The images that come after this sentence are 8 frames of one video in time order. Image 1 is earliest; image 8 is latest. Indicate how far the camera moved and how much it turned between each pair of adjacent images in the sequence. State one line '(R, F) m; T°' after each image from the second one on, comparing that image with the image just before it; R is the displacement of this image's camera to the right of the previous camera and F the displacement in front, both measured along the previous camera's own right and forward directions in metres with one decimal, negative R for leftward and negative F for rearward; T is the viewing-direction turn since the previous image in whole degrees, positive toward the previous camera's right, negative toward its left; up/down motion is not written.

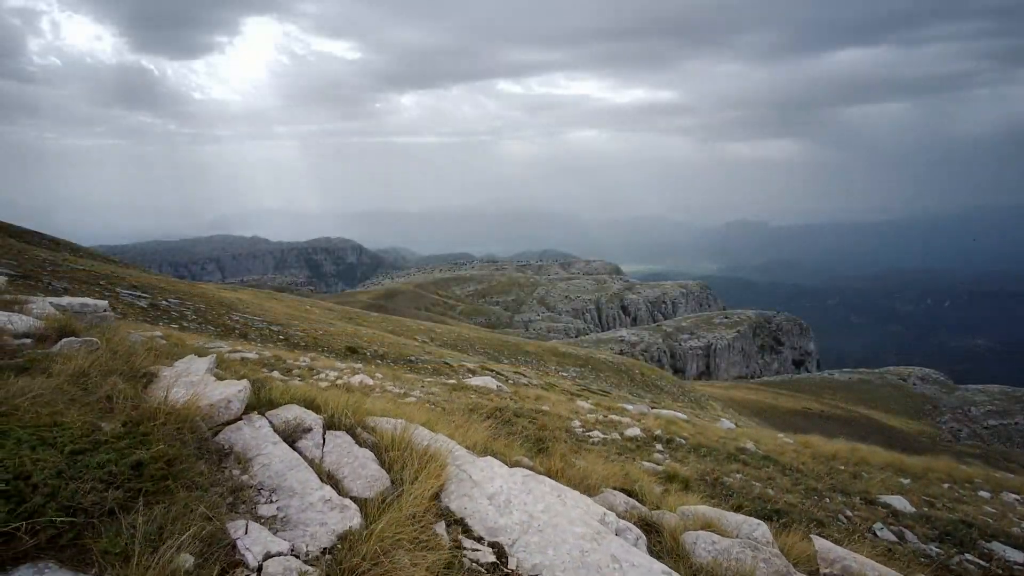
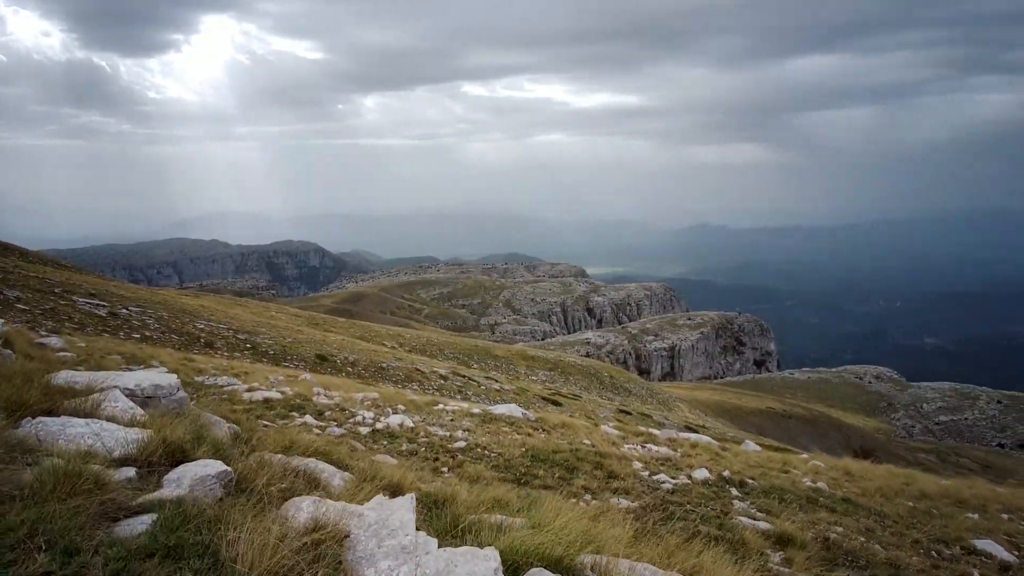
(-1.6, +1.2) m; +3°
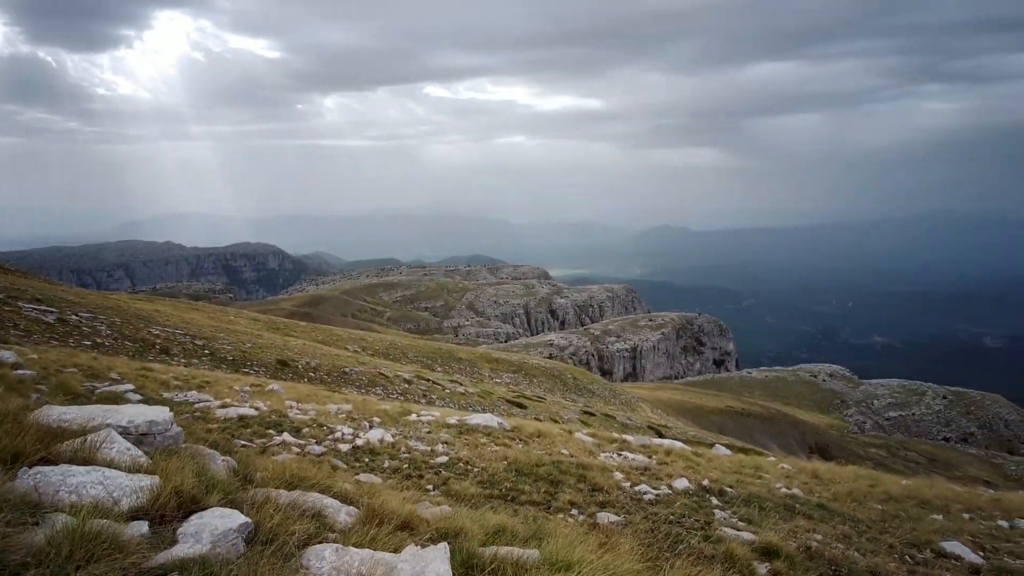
(-0.3, +0.1) m; +3°
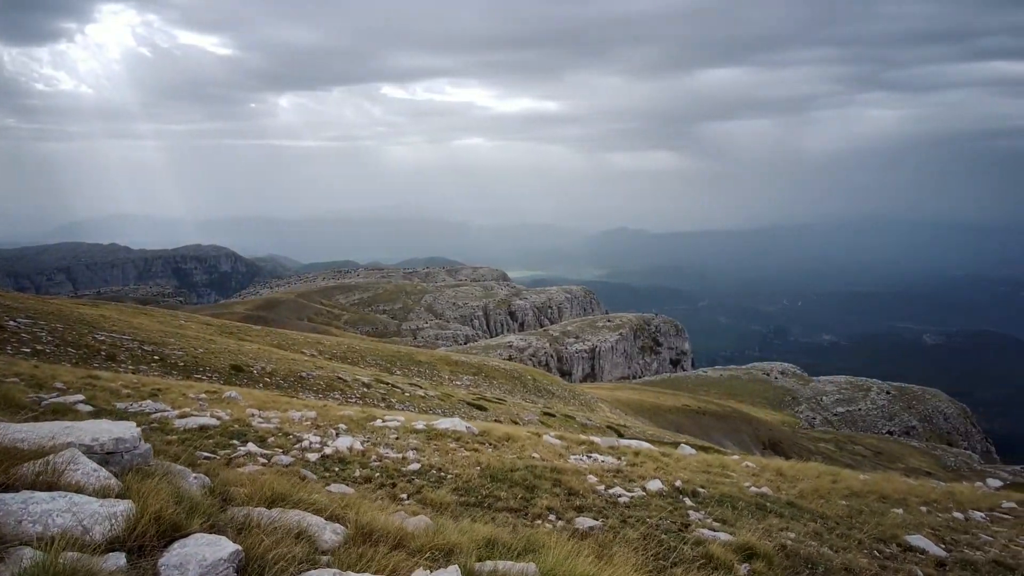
(-0.2, +0.2) m; +4°
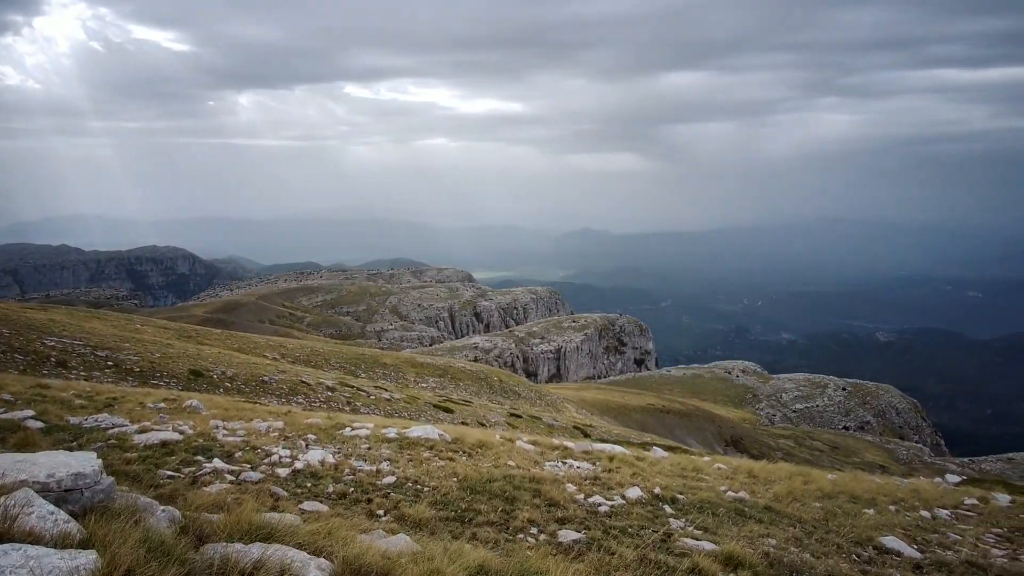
(-0.2, +0.3) m; +3°
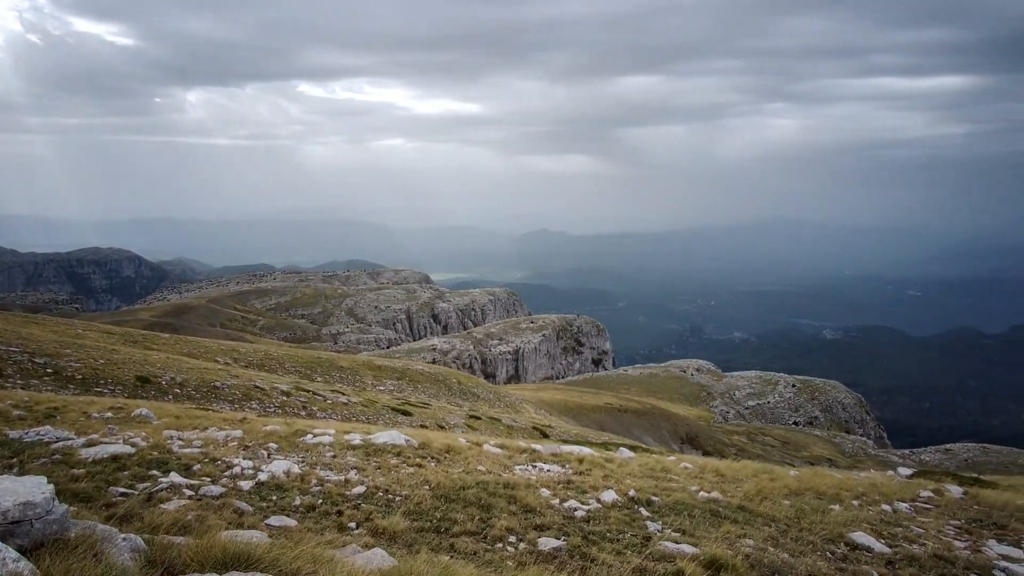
(-0.2, +0.3) m; +4°
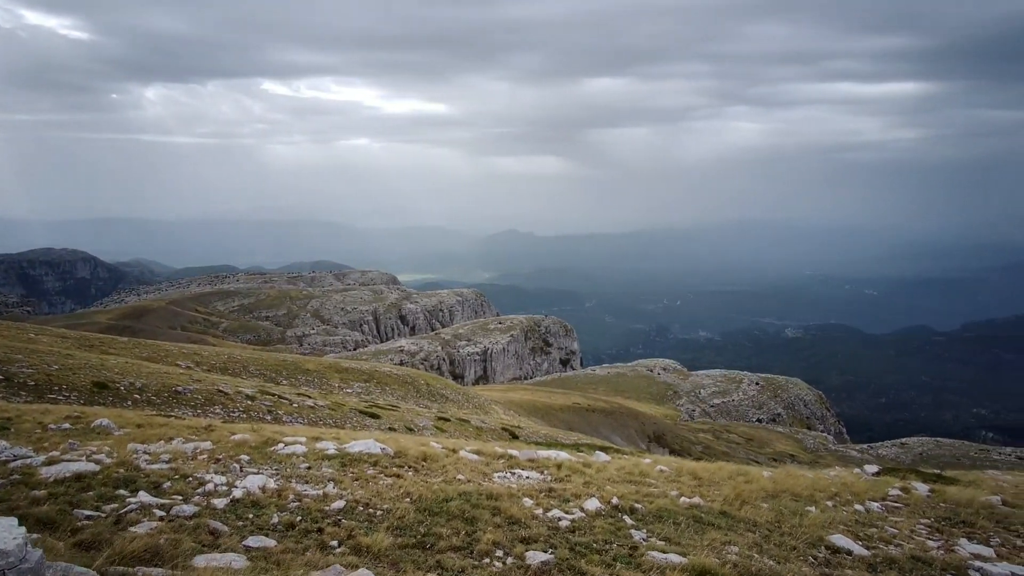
(-0.2, +0.2) m; +3°
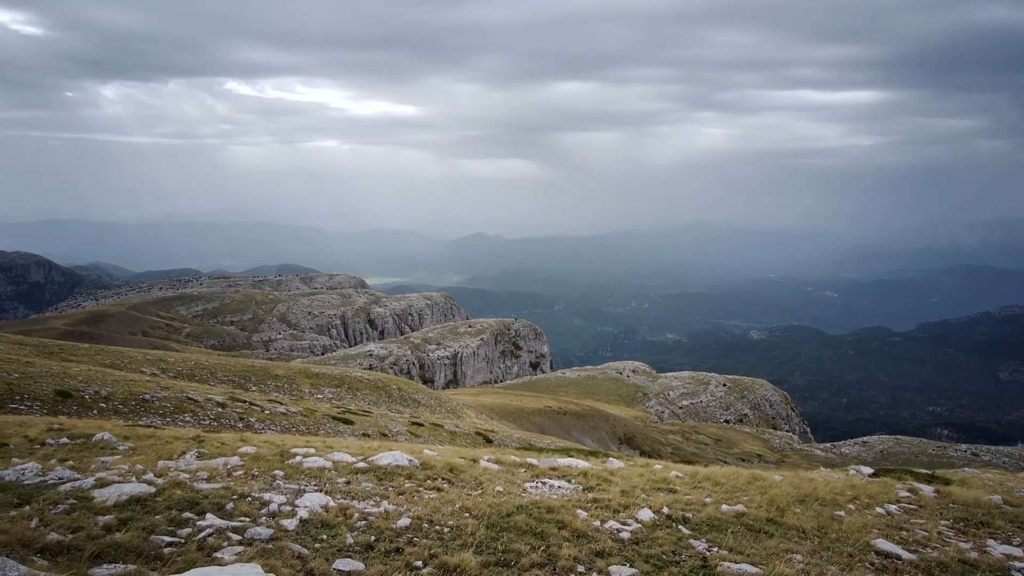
(-1.4, +0.1) m; +3°
